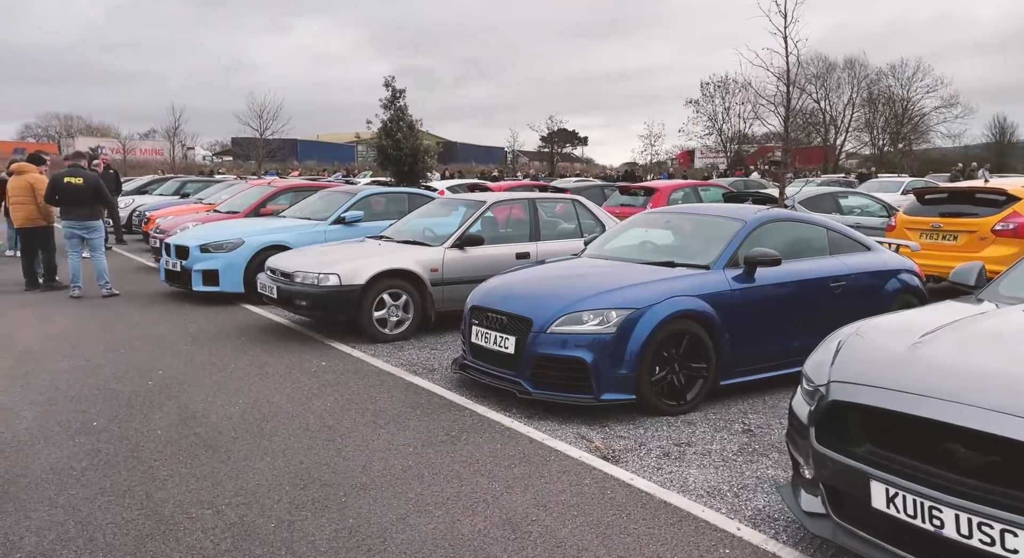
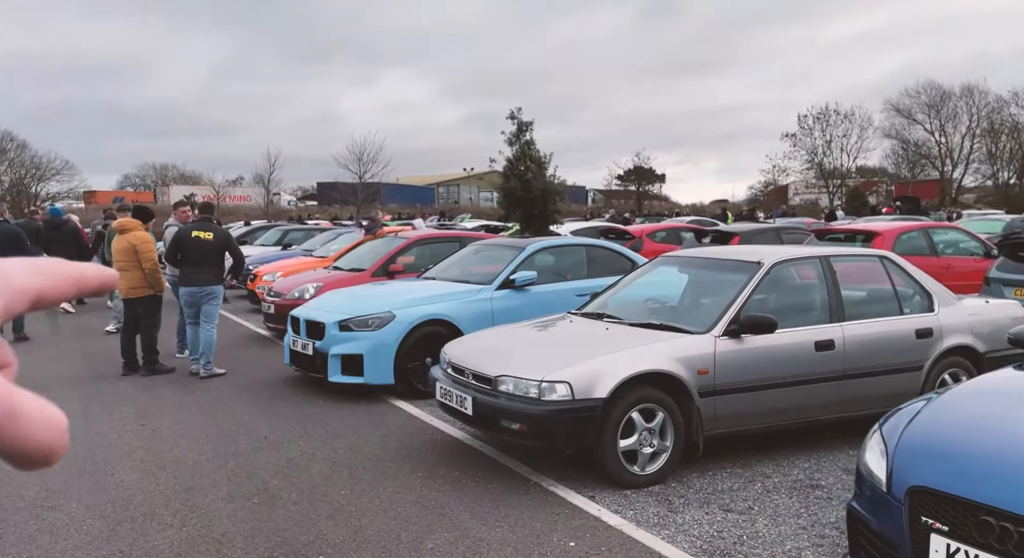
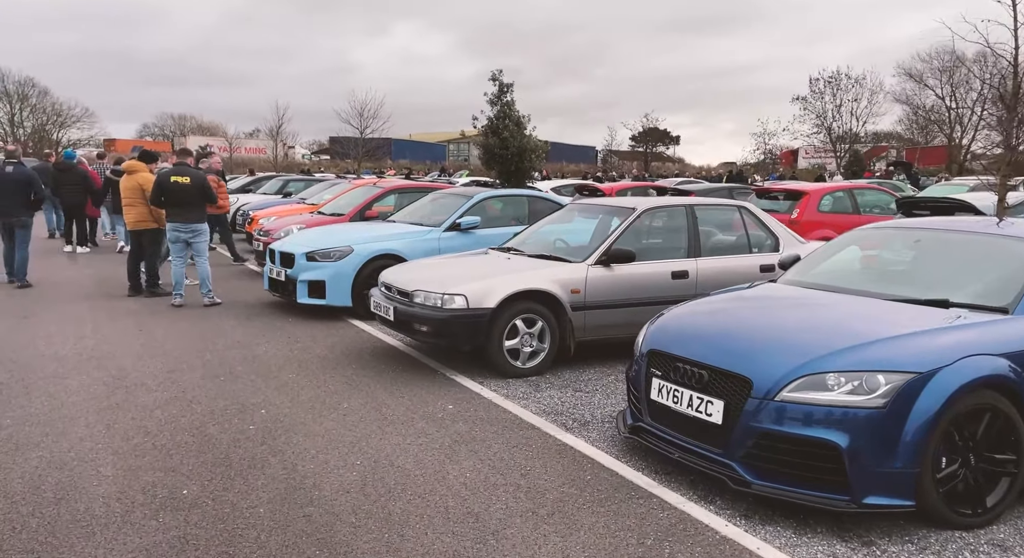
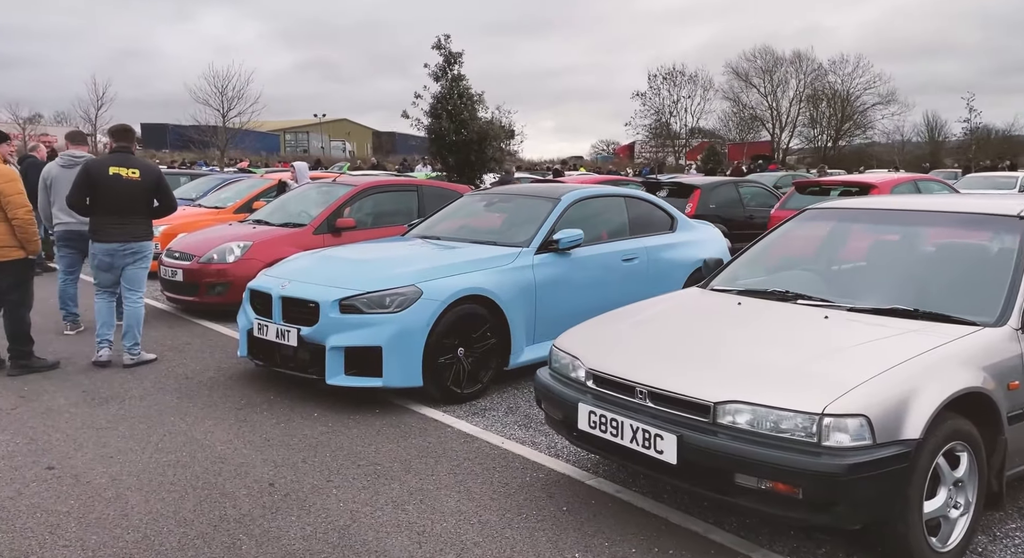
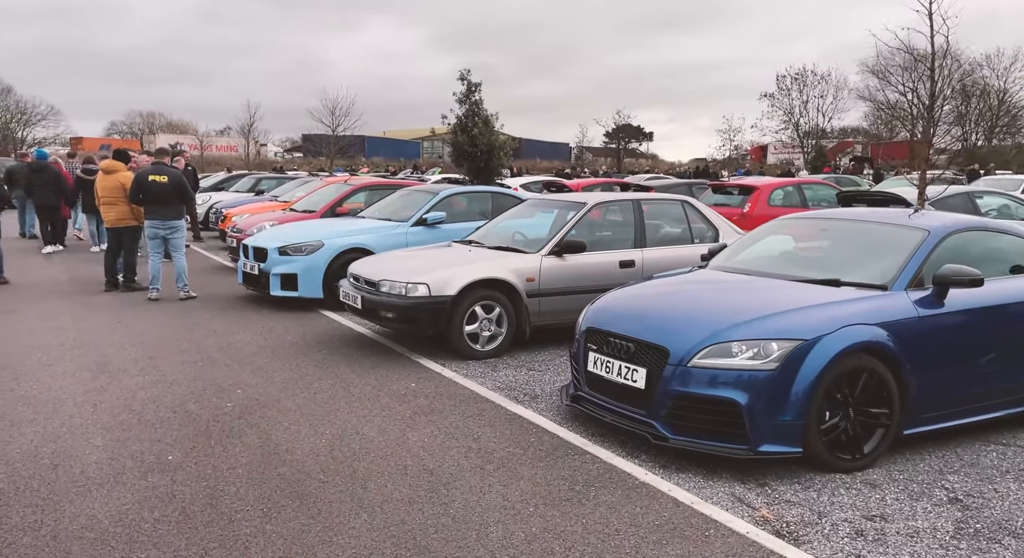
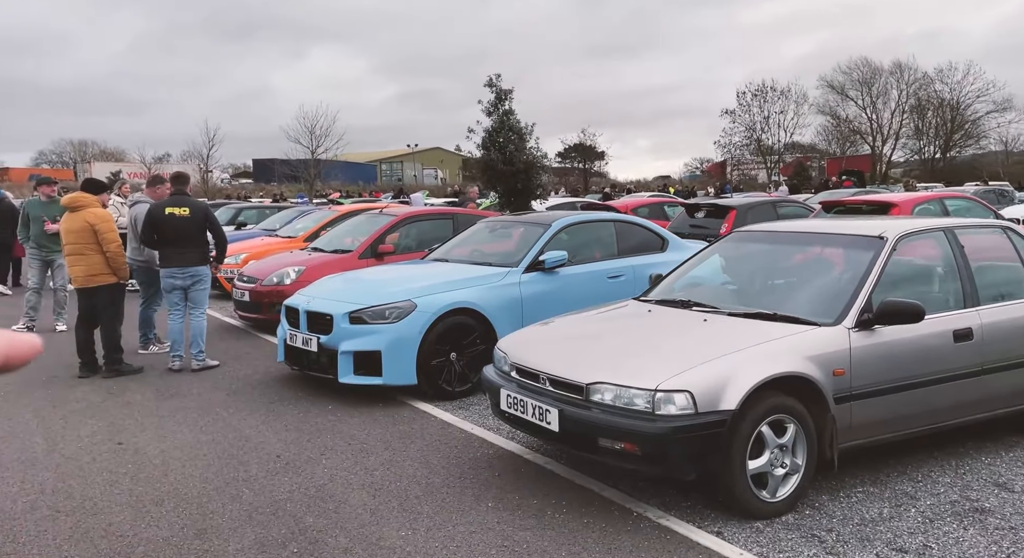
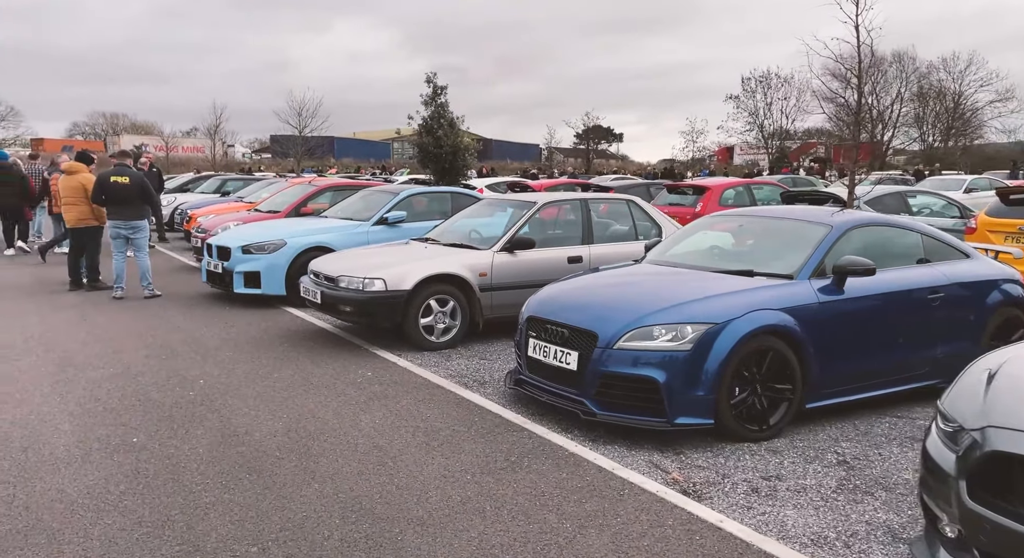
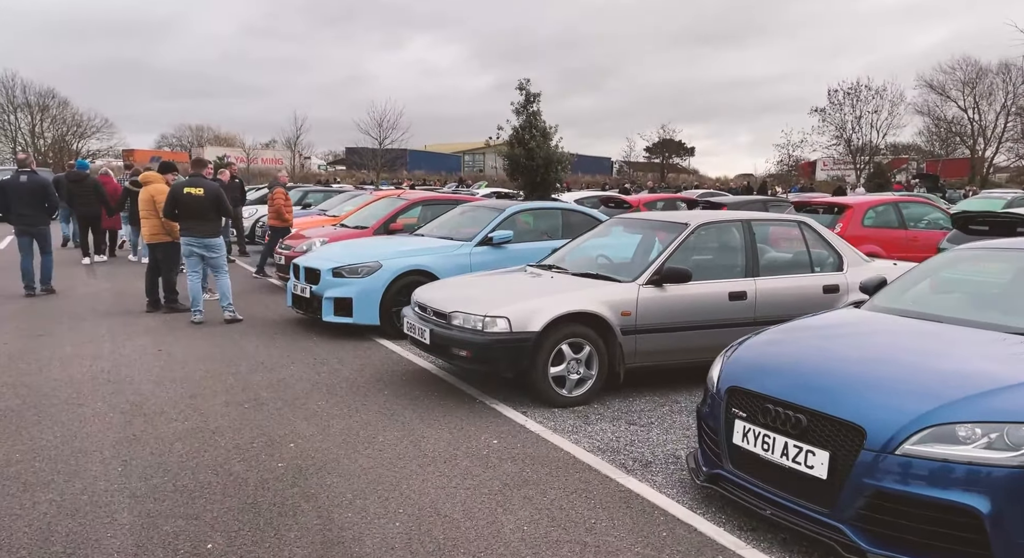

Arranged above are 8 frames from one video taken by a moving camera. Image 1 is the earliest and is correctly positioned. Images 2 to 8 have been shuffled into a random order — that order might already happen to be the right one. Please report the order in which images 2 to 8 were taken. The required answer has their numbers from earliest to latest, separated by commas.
7, 5, 3, 8, 2, 6, 4
